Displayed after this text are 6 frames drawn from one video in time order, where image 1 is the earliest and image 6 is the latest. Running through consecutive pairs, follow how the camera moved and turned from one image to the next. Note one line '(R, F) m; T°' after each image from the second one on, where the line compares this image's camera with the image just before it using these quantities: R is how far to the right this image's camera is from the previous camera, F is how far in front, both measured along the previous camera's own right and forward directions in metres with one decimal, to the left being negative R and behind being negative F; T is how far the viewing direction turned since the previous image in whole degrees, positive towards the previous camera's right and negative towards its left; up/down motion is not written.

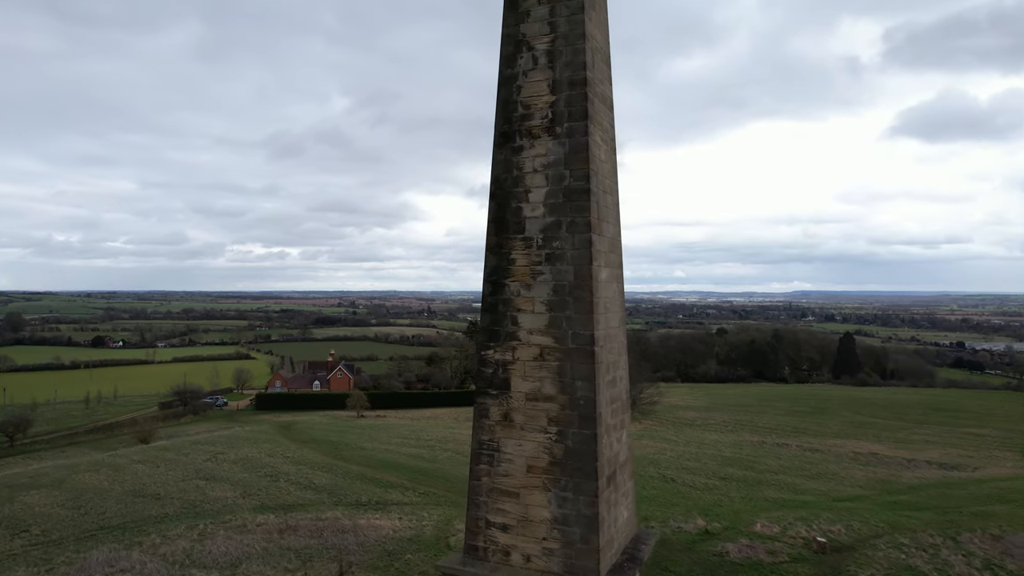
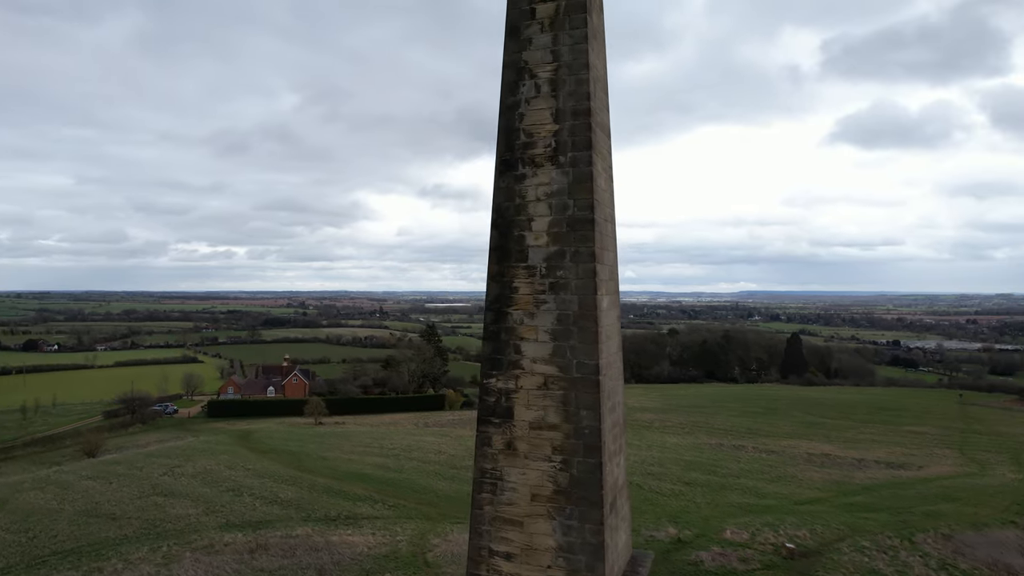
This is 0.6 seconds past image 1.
(+1.6, +0.2) m; -16°
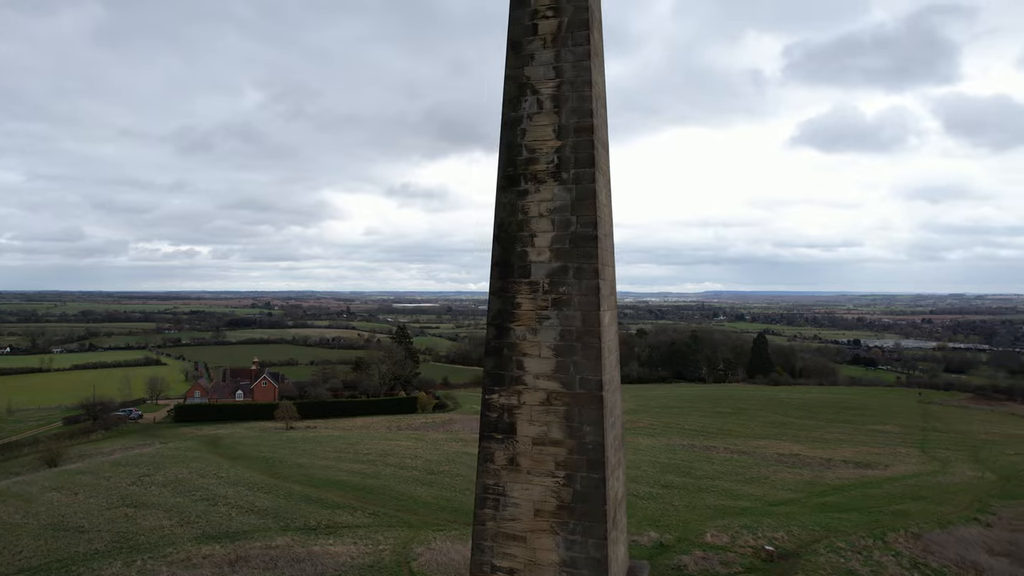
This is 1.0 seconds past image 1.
(-0.3, 0.0) m; +3°
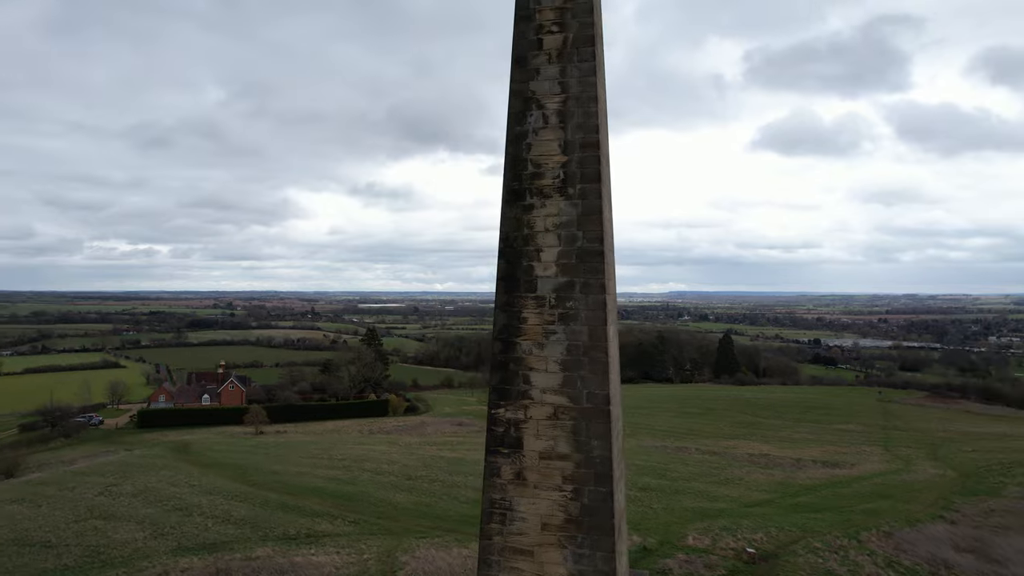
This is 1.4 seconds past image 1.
(-0.4, 0.0) m; +3°
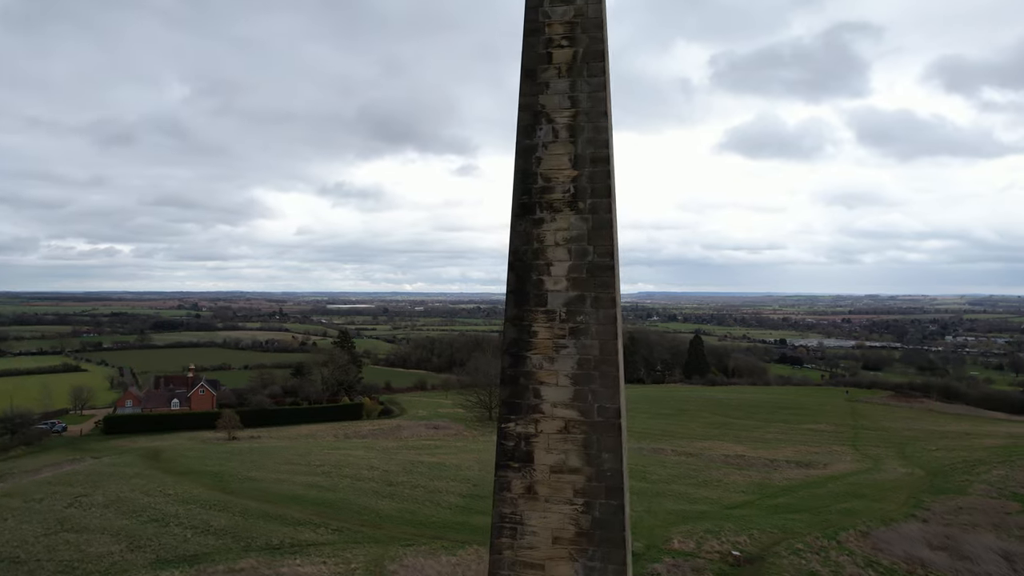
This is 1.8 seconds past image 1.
(-0.4, 0.0) m; +3°
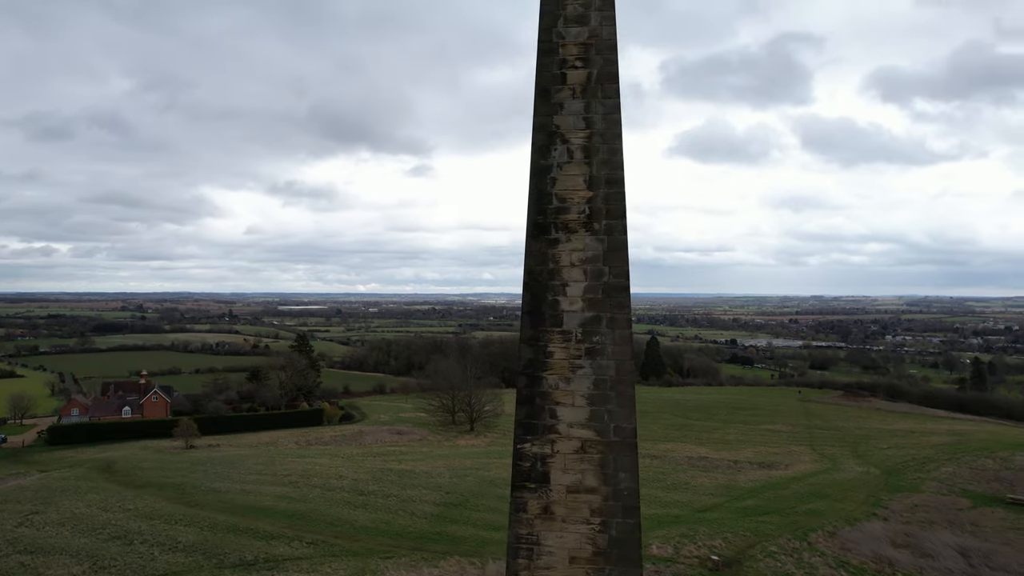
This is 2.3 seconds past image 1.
(-0.6, 0.0) m; +4°
